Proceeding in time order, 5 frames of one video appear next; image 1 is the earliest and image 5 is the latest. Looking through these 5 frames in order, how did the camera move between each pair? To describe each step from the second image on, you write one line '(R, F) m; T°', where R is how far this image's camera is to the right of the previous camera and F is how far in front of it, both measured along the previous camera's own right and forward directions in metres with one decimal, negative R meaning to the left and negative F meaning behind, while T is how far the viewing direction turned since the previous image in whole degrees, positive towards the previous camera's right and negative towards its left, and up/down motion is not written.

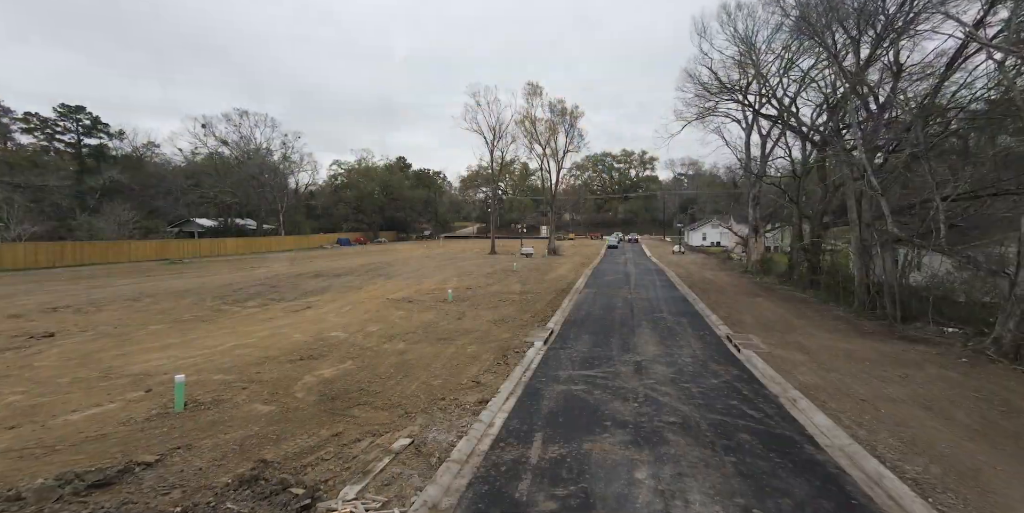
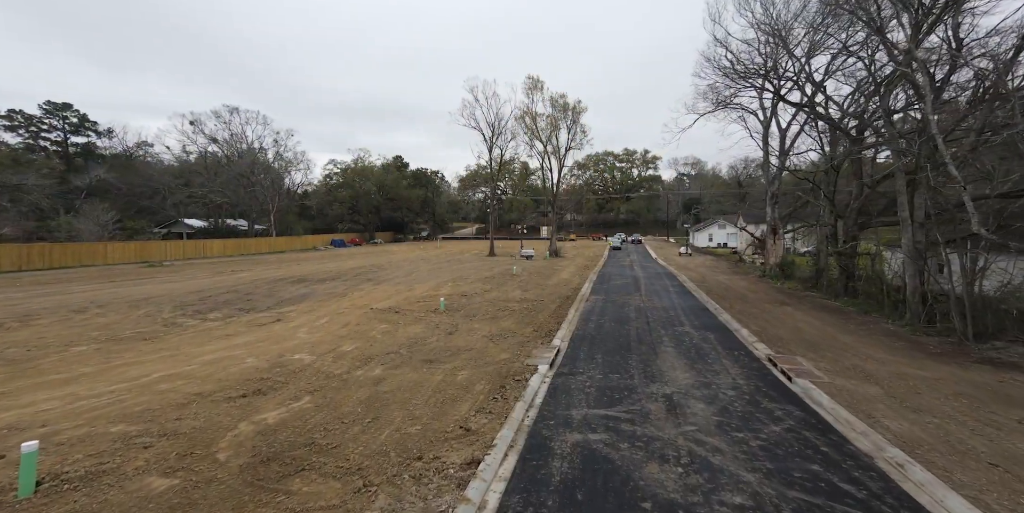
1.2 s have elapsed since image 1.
(0.0, +1.4) m; 0°
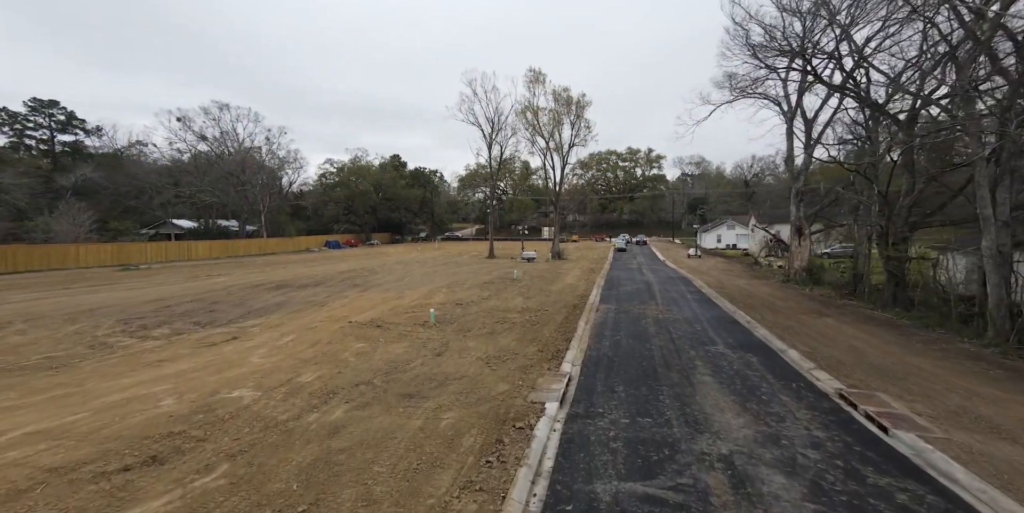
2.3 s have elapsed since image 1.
(0.0, +1.6) m; 0°
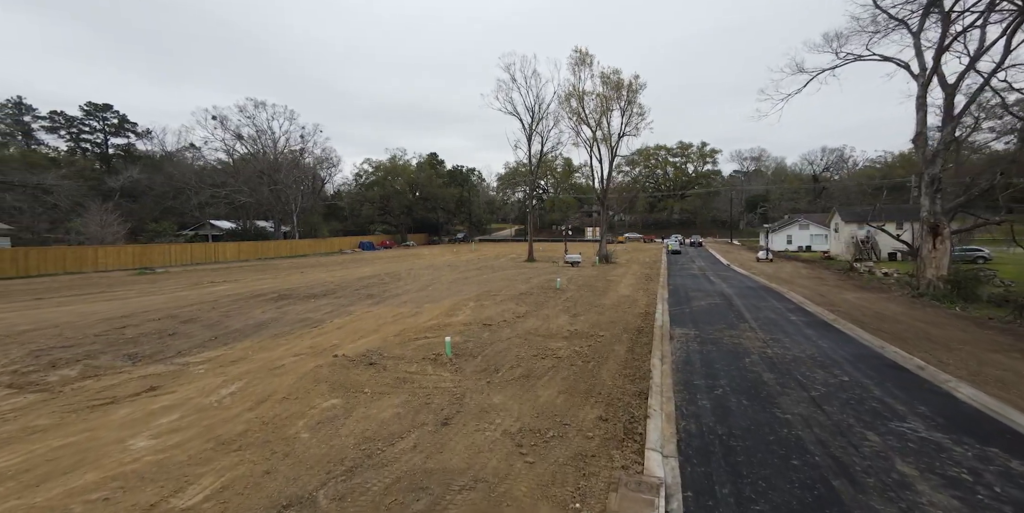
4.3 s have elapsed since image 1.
(-0.1, +3.1) m; -6°
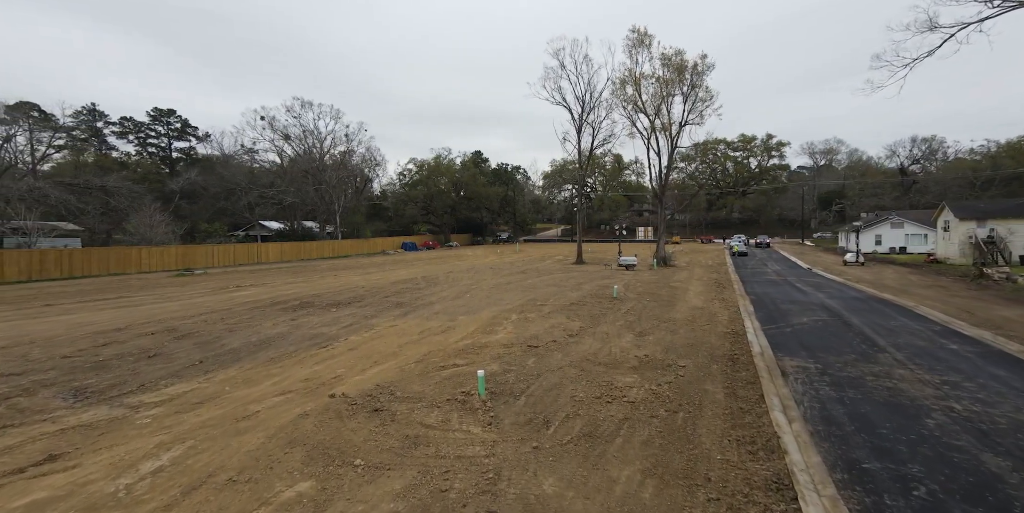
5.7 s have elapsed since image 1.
(-0.2, +2.2) m; -6°
